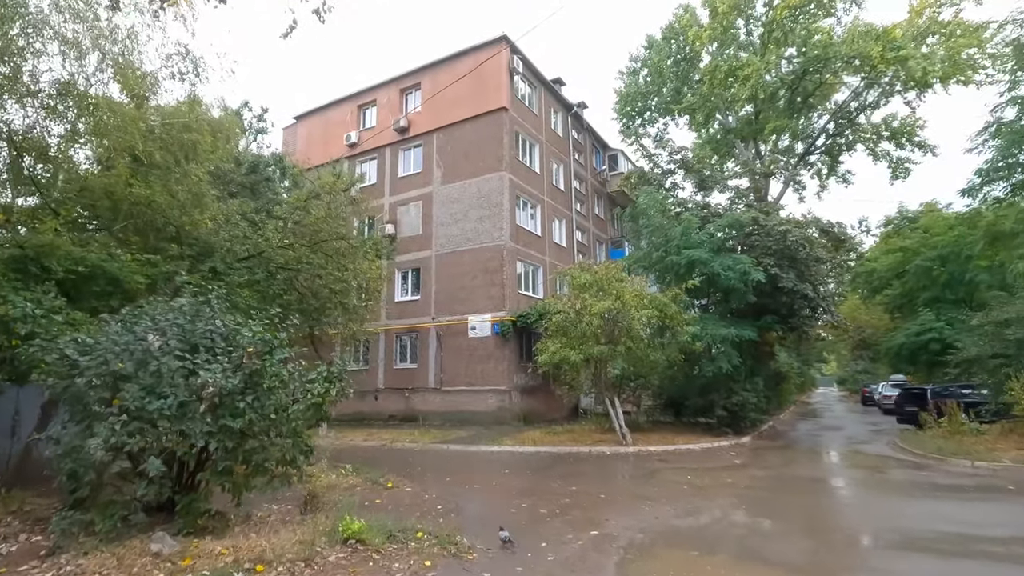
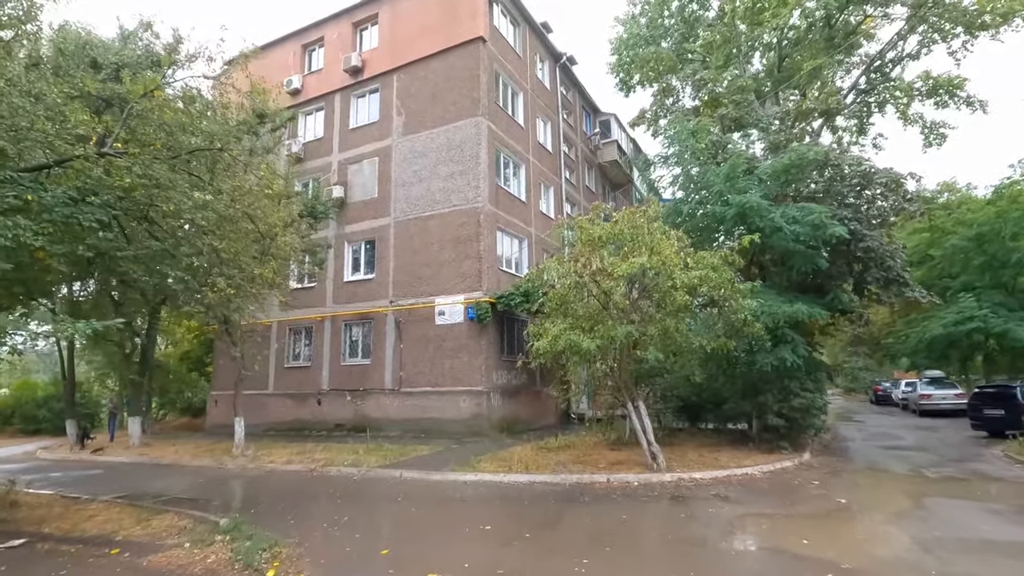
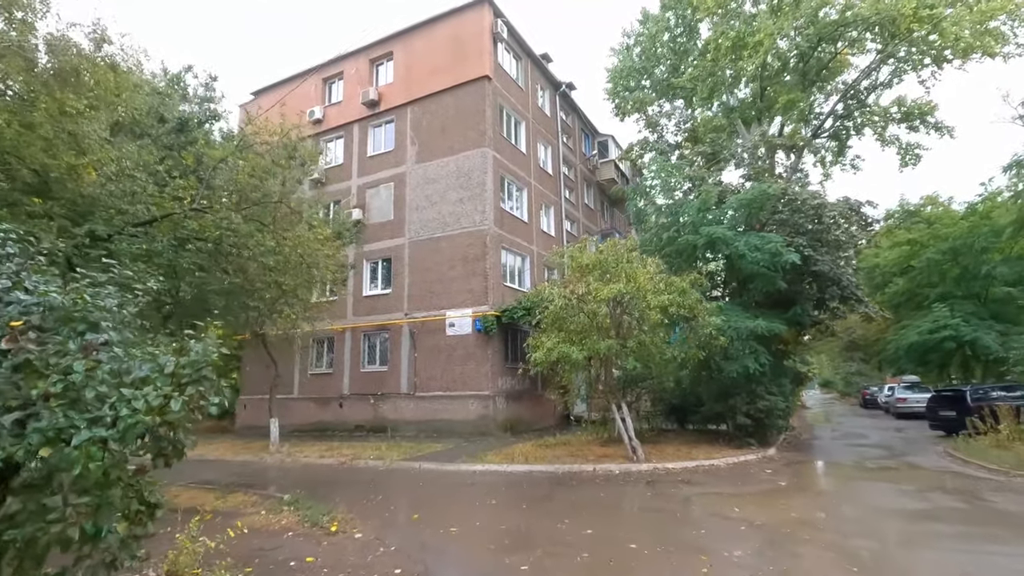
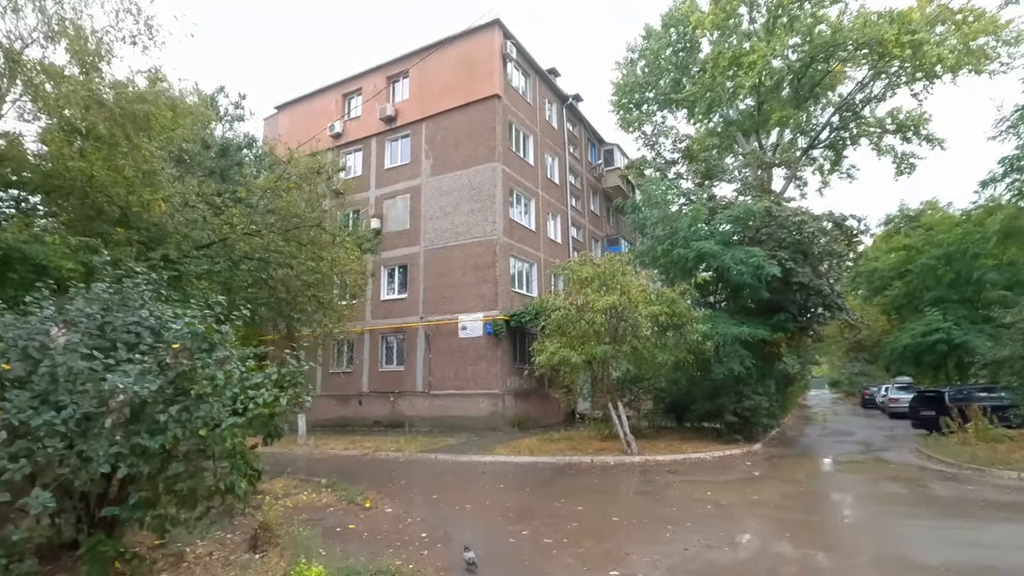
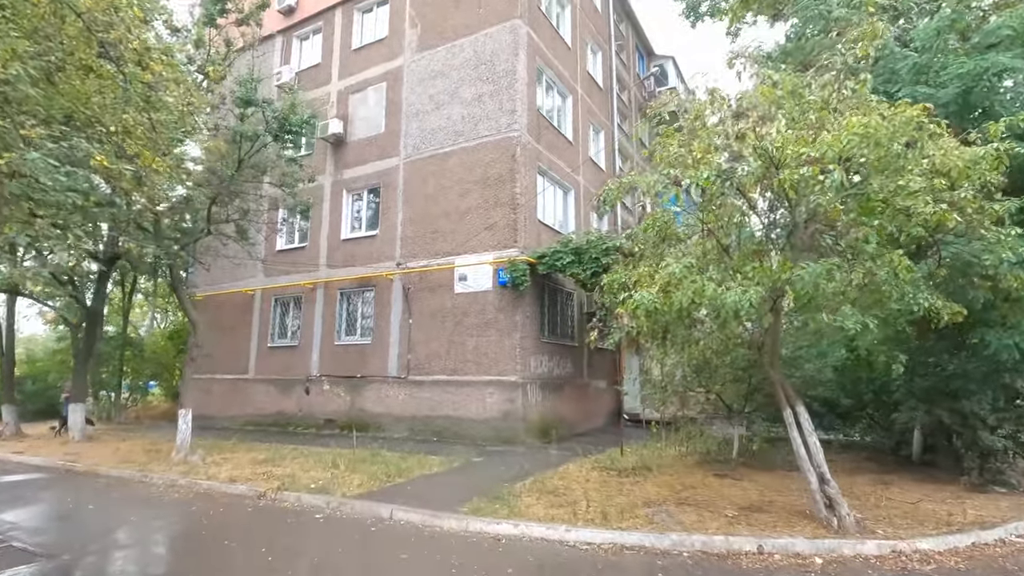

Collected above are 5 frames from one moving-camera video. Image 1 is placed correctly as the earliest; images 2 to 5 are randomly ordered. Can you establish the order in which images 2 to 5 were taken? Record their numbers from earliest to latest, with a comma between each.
4, 3, 2, 5
